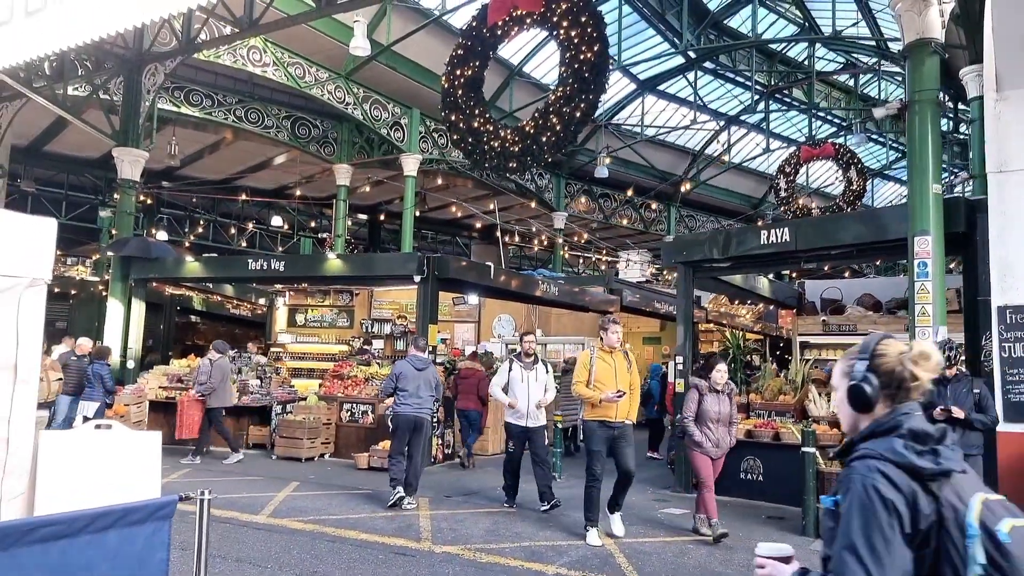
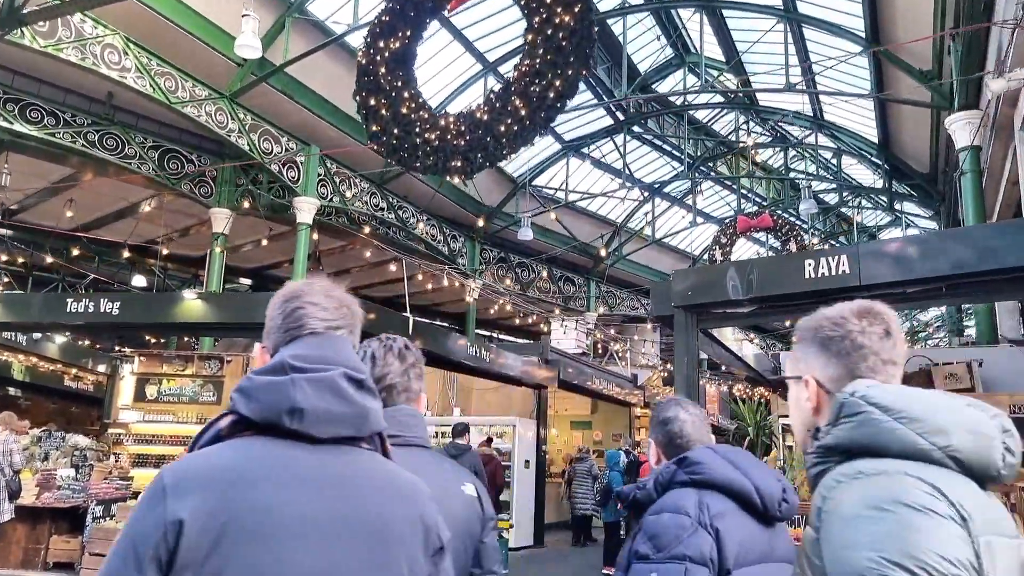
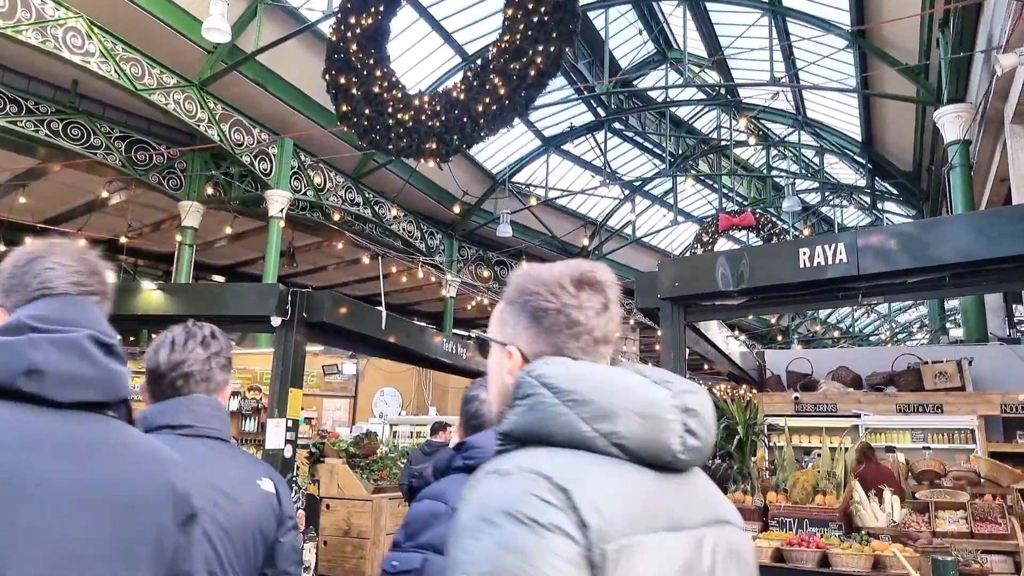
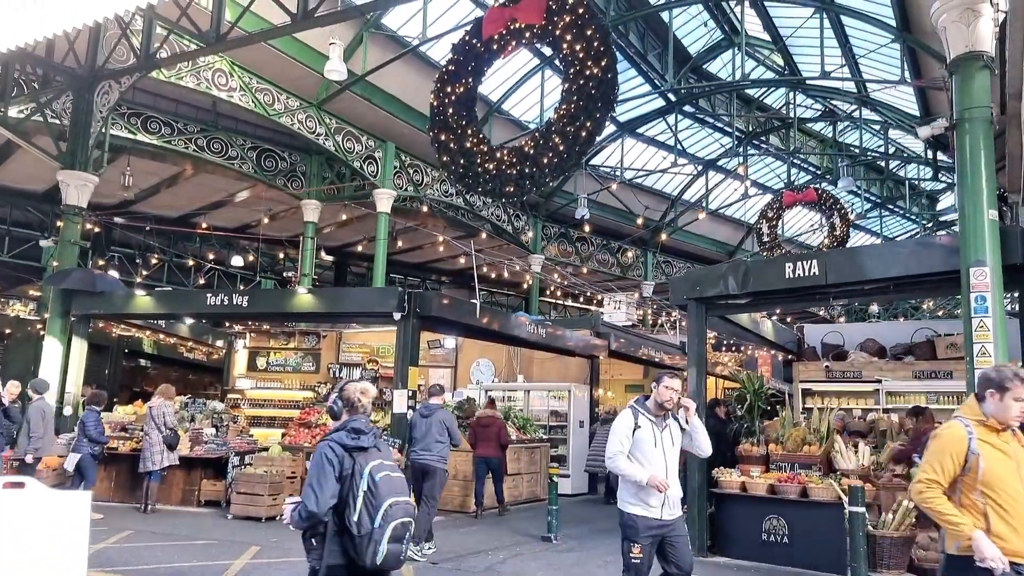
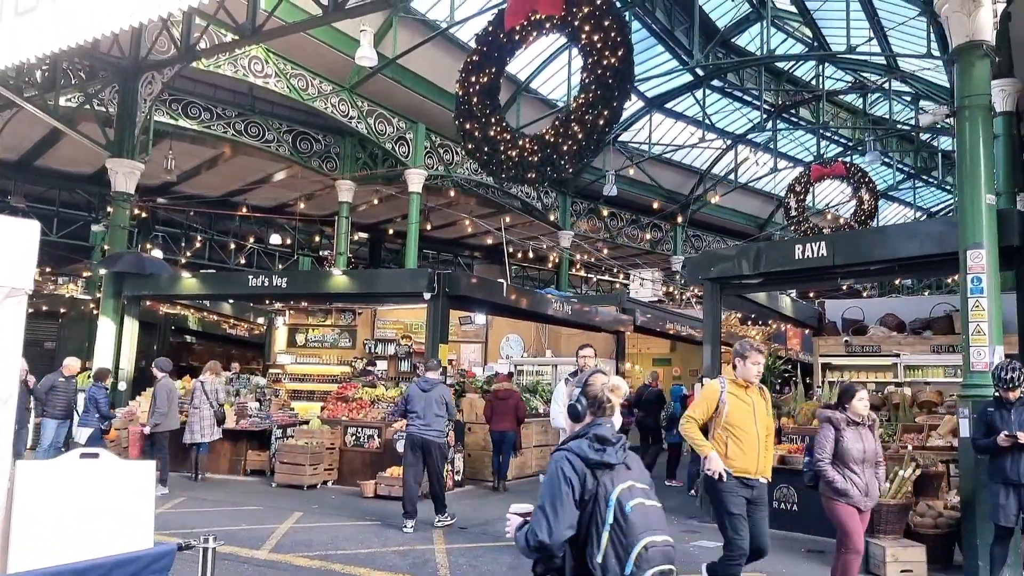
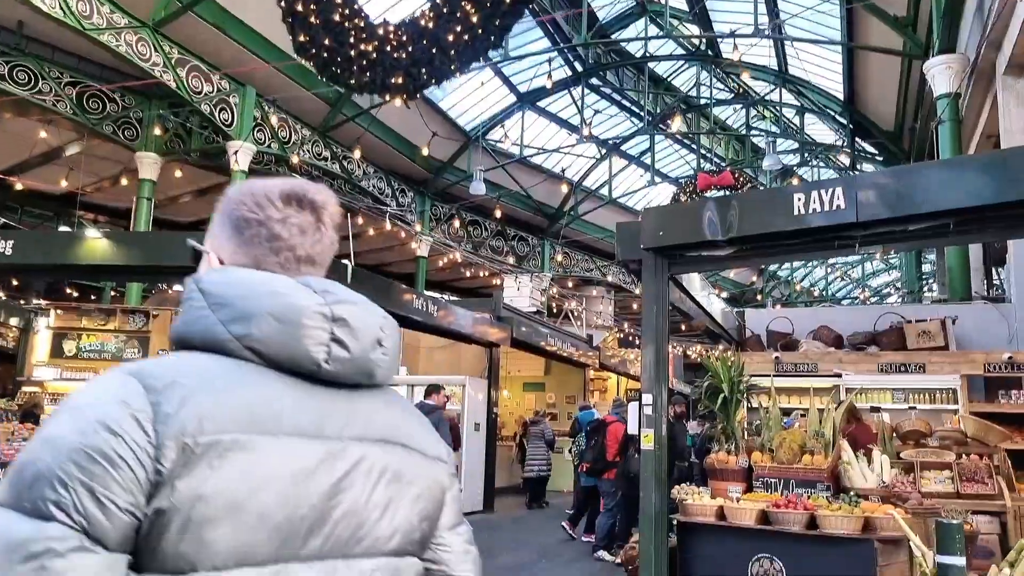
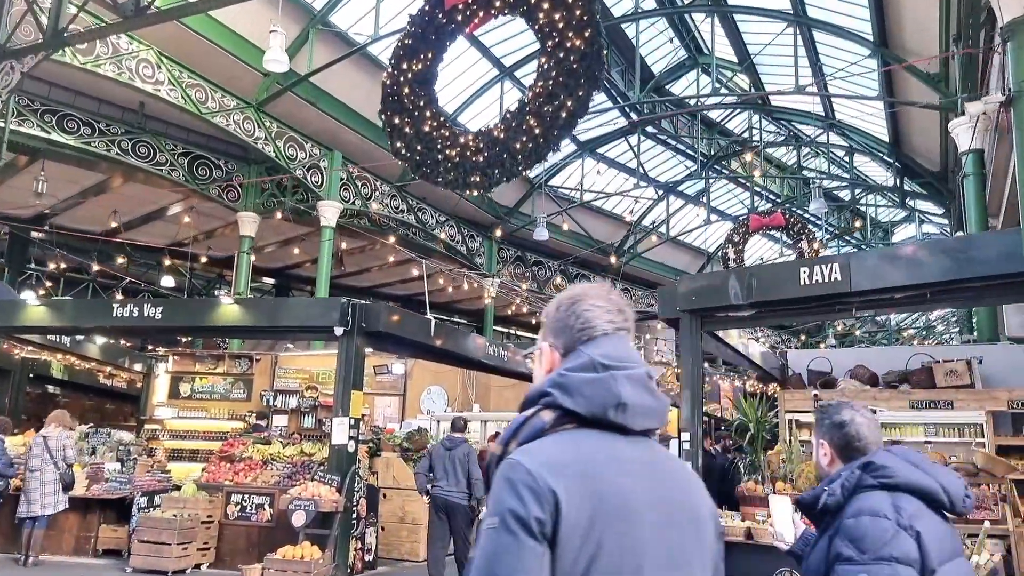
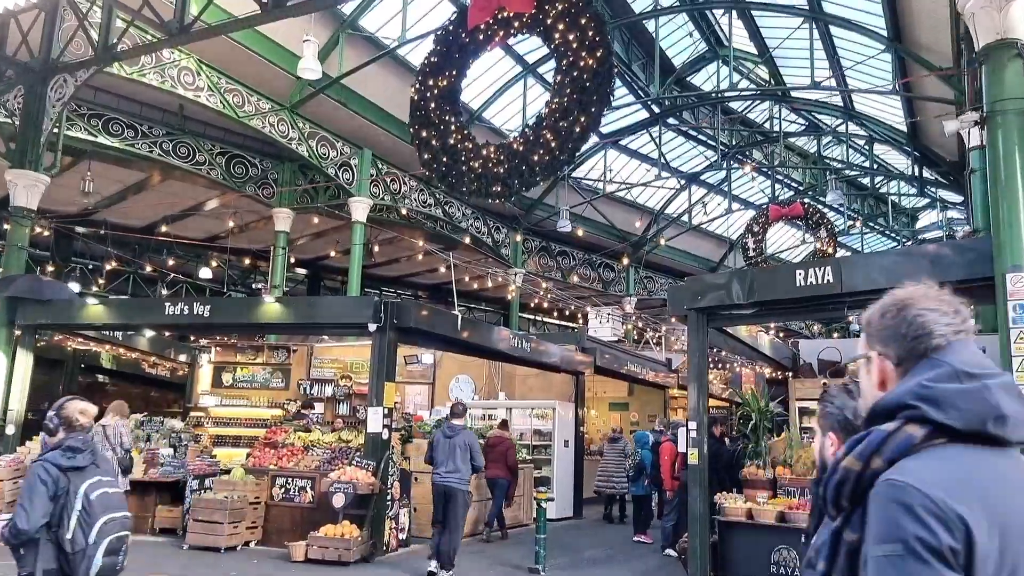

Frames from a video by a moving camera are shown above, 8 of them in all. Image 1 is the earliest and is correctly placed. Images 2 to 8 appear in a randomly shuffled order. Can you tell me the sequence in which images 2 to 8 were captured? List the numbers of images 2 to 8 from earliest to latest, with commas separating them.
5, 4, 8, 7, 2, 3, 6
